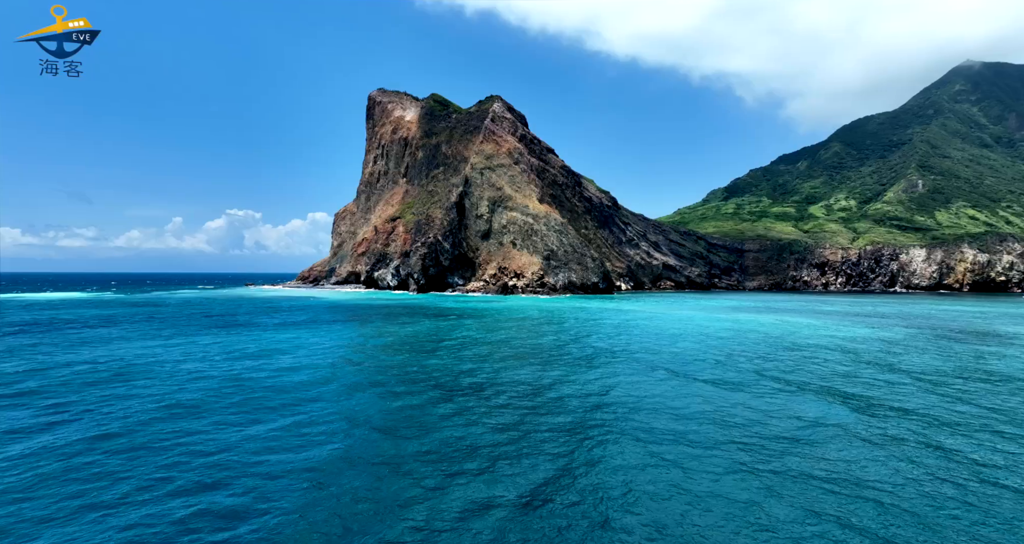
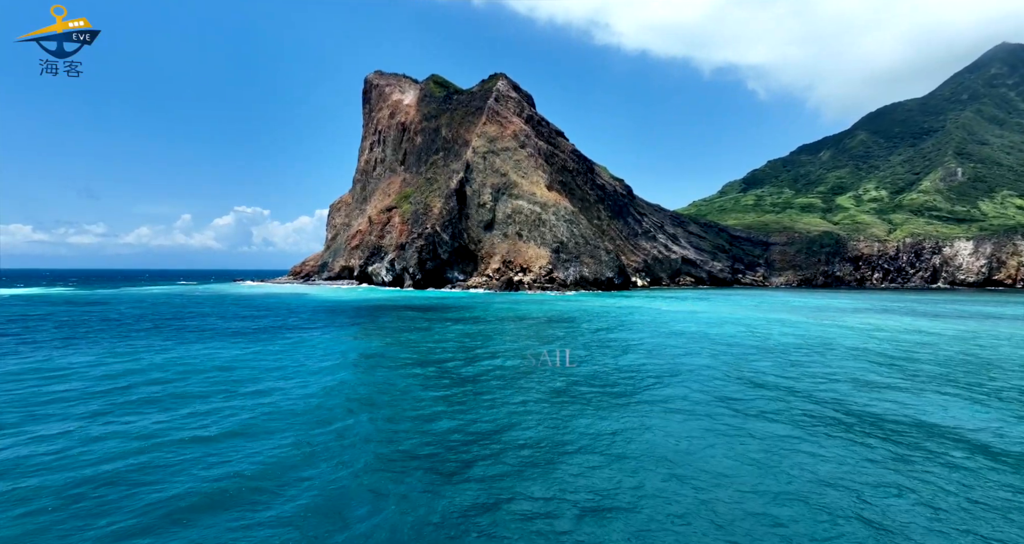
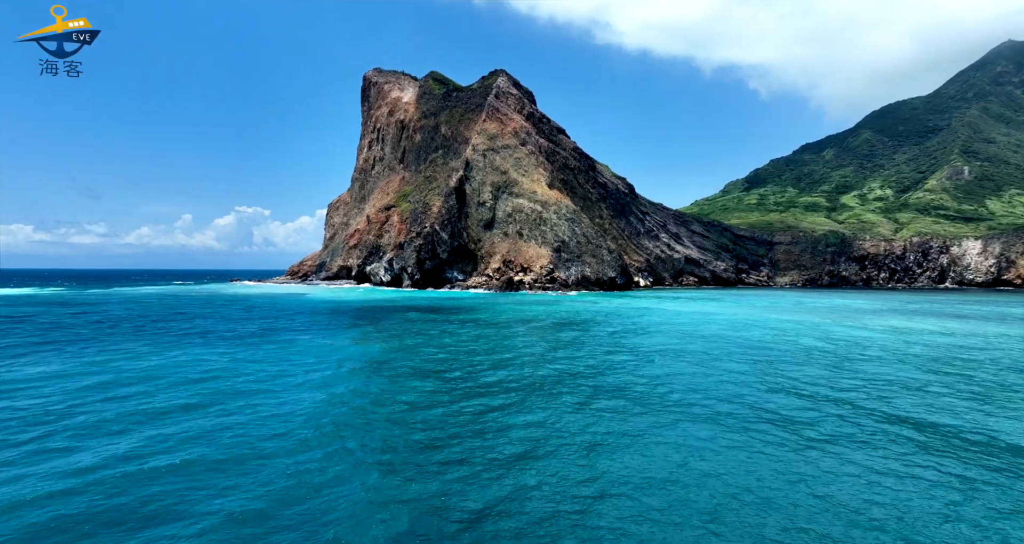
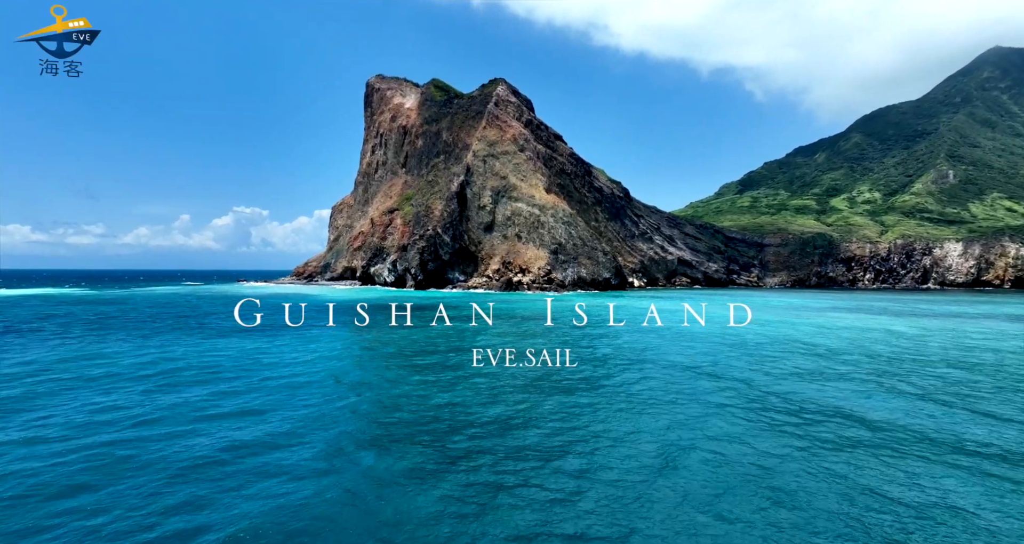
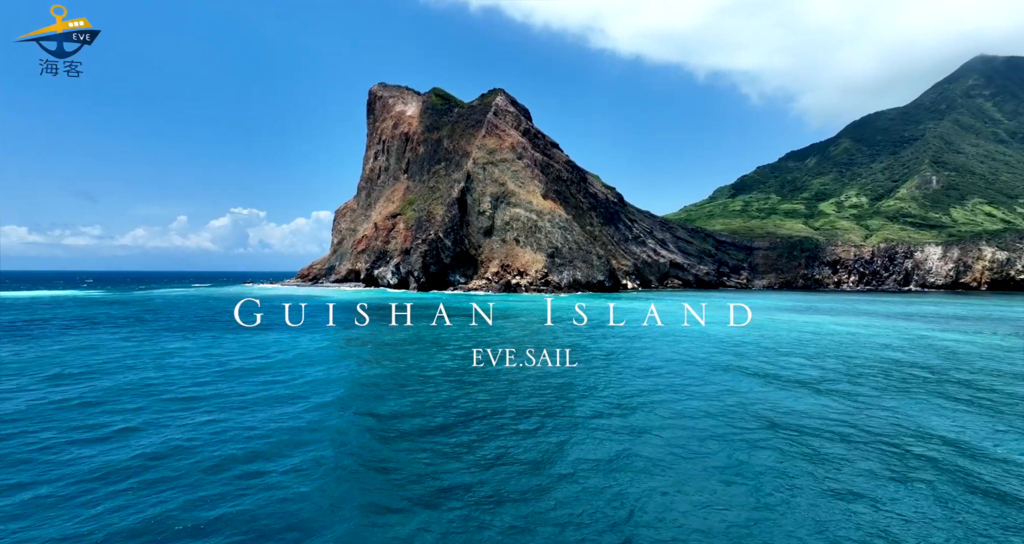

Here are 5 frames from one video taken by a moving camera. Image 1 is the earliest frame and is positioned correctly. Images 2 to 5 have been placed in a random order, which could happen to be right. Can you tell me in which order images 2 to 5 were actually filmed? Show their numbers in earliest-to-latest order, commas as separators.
5, 4, 2, 3
